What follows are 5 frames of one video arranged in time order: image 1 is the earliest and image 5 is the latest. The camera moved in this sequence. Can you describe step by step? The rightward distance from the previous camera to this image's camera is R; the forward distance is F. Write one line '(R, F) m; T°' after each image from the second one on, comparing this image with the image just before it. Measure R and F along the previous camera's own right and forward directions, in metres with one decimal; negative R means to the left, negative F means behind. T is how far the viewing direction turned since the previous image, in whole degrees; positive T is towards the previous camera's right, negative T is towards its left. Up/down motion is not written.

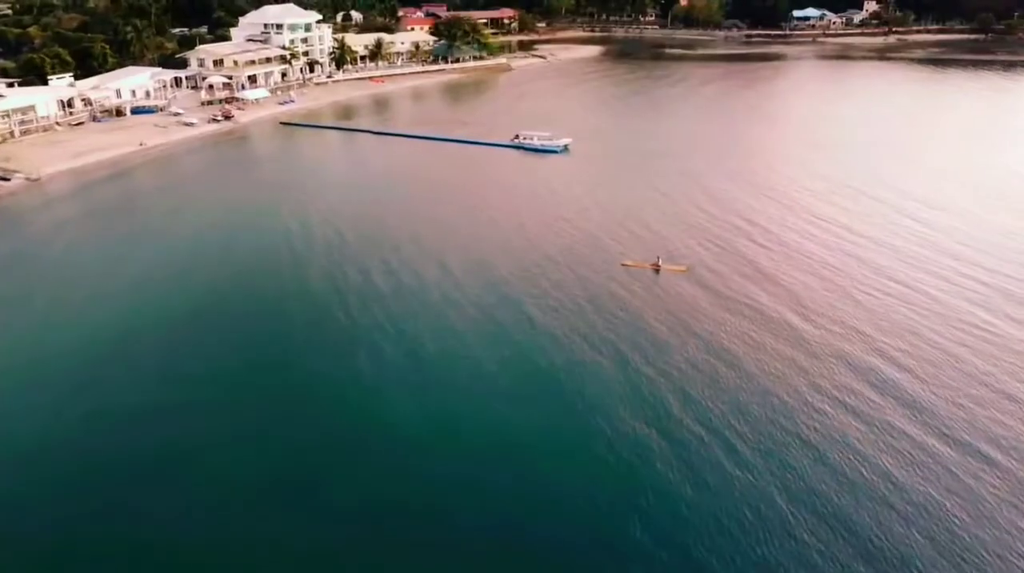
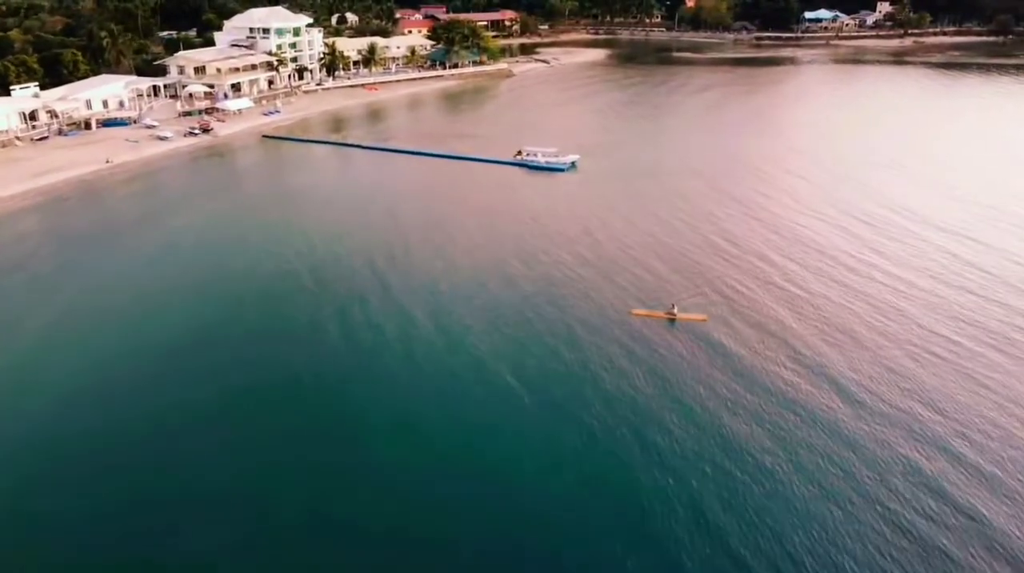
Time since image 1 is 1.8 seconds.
(0.0, +3.7) m; 0°
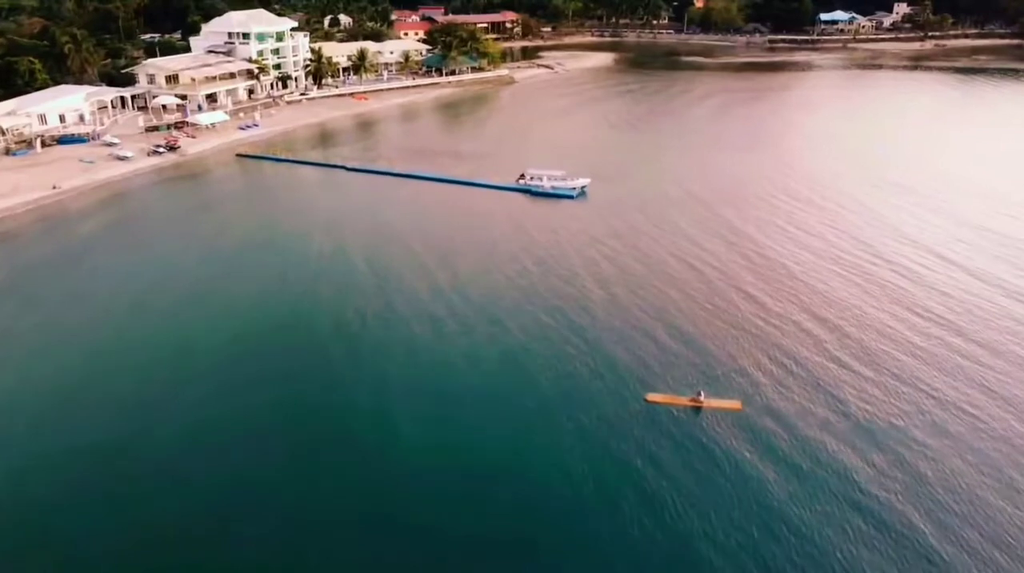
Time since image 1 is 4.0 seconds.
(0.0, +4.7) m; 0°
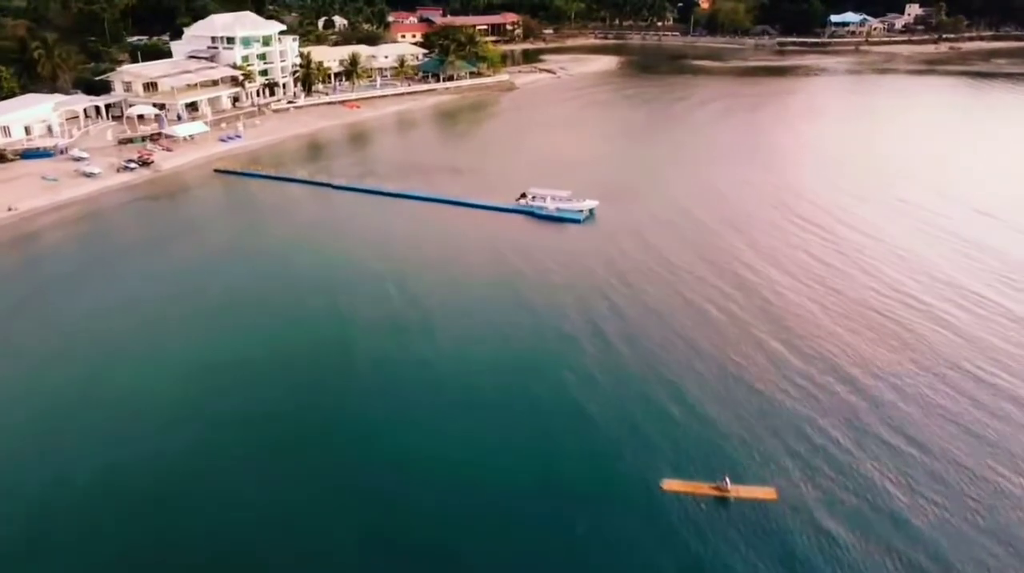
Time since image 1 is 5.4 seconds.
(0.0, +3.1) m; 0°
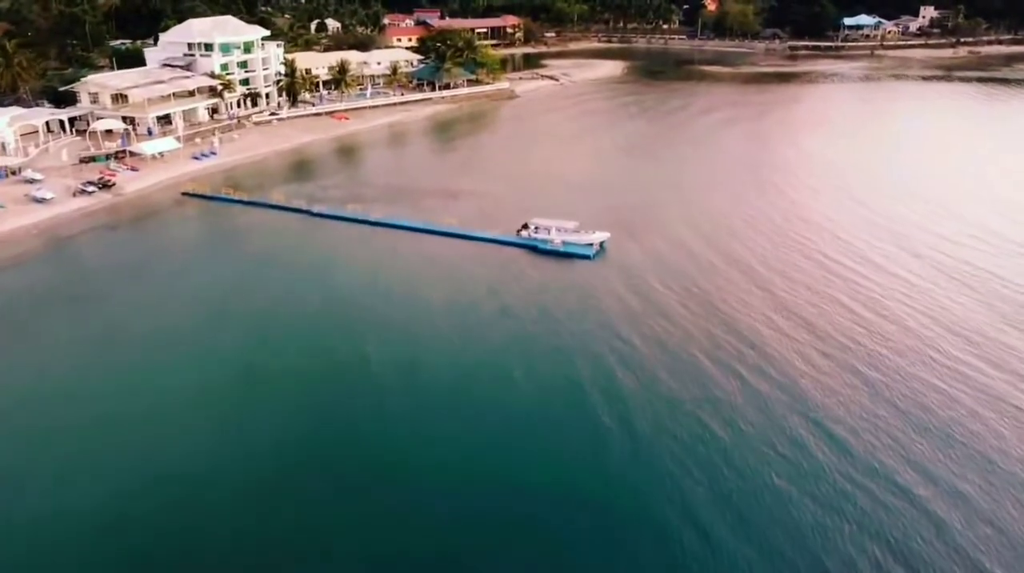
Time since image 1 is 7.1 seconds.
(0.0, +3.7) m; 0°
